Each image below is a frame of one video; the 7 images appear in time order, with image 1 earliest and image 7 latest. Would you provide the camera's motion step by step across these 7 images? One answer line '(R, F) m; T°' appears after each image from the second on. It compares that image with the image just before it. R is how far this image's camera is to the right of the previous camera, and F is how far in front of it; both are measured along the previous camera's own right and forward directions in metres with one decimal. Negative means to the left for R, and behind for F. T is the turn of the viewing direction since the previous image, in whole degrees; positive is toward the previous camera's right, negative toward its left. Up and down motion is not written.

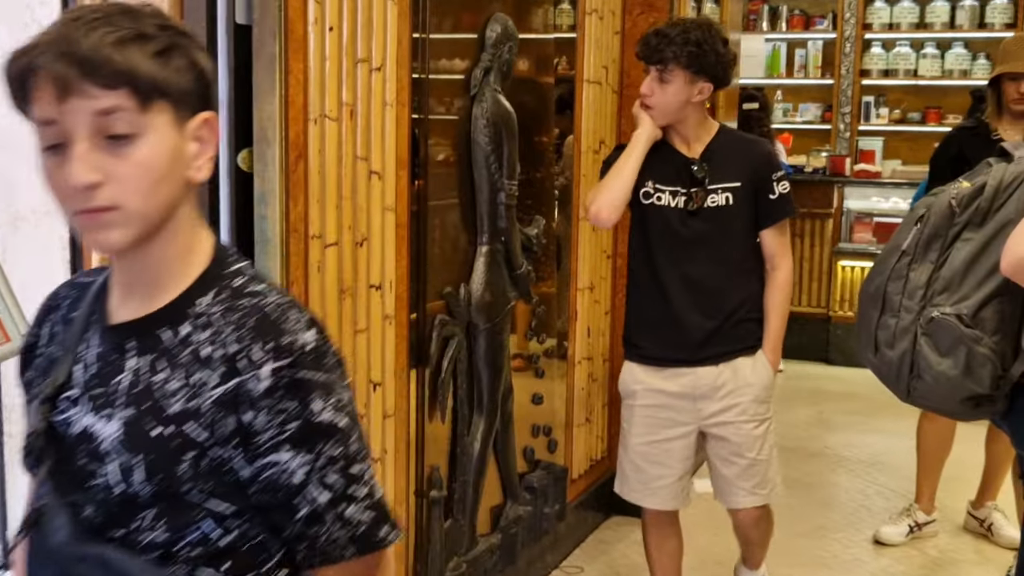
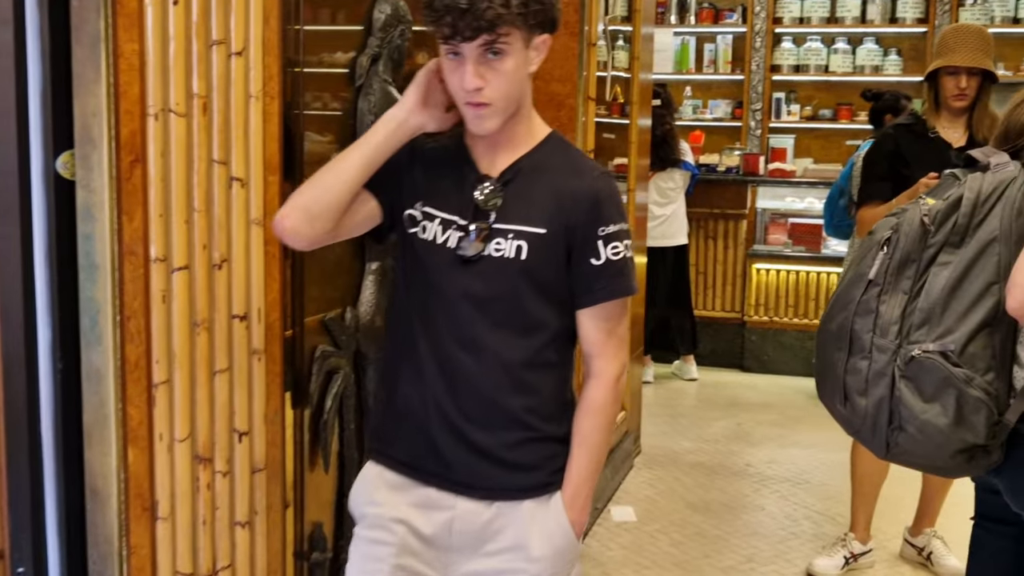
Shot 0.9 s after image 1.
(0.0, +0.3) m; +5°
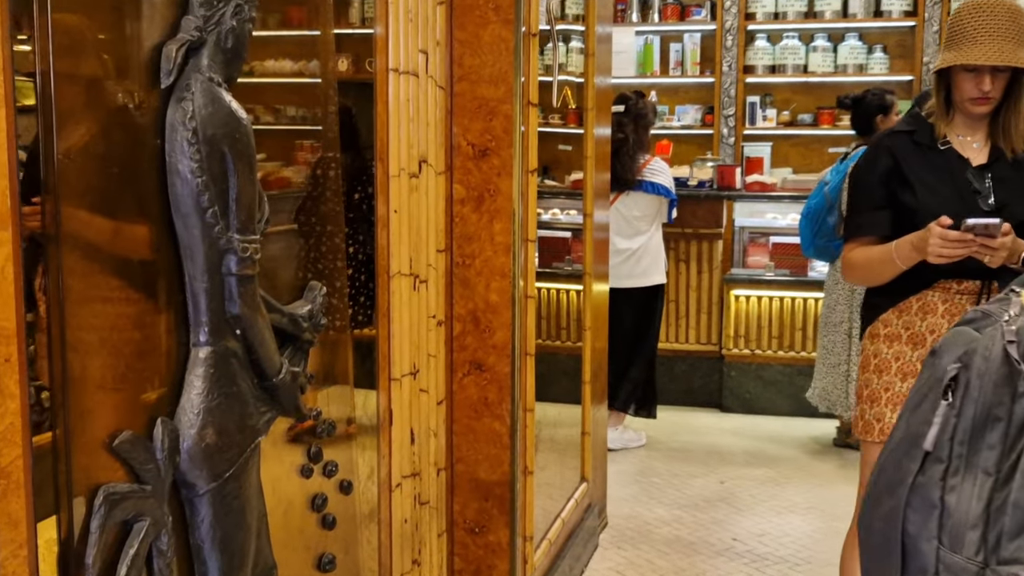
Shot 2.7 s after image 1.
(+0.1, +0.7) m; +2°
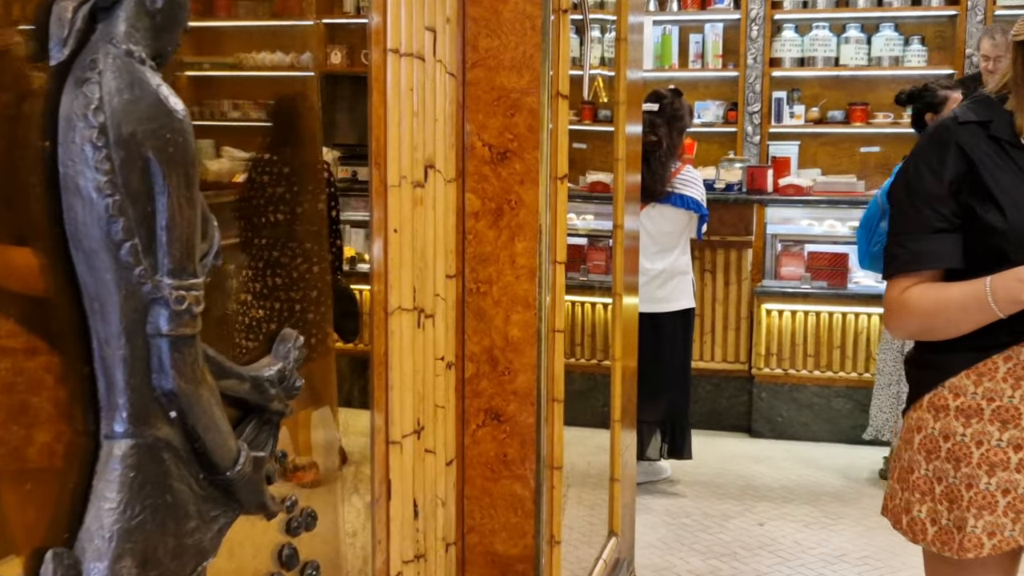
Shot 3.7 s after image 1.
(0.0, +0.5) m; 0°
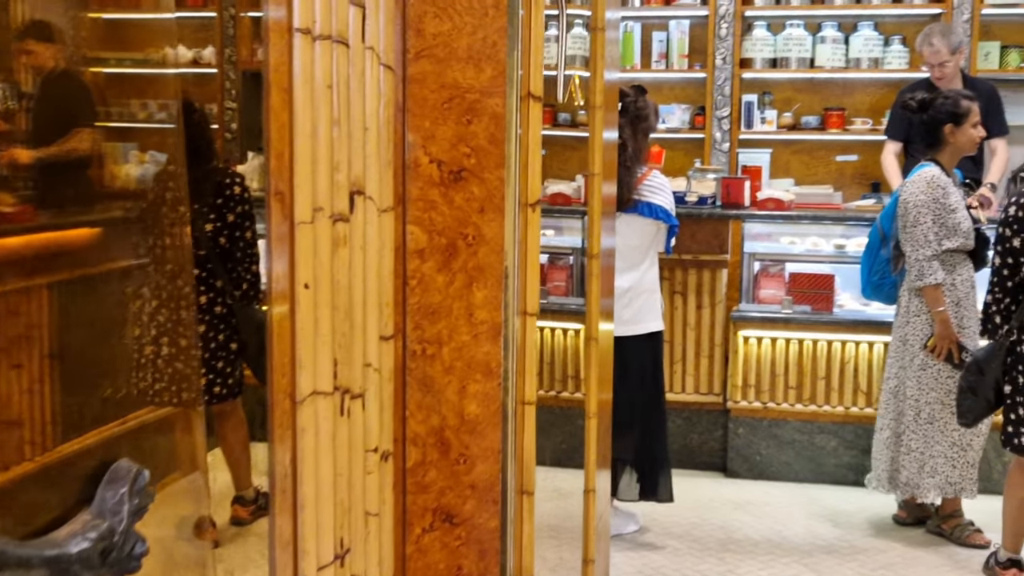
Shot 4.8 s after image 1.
(0.0, +0.5) m; +3°
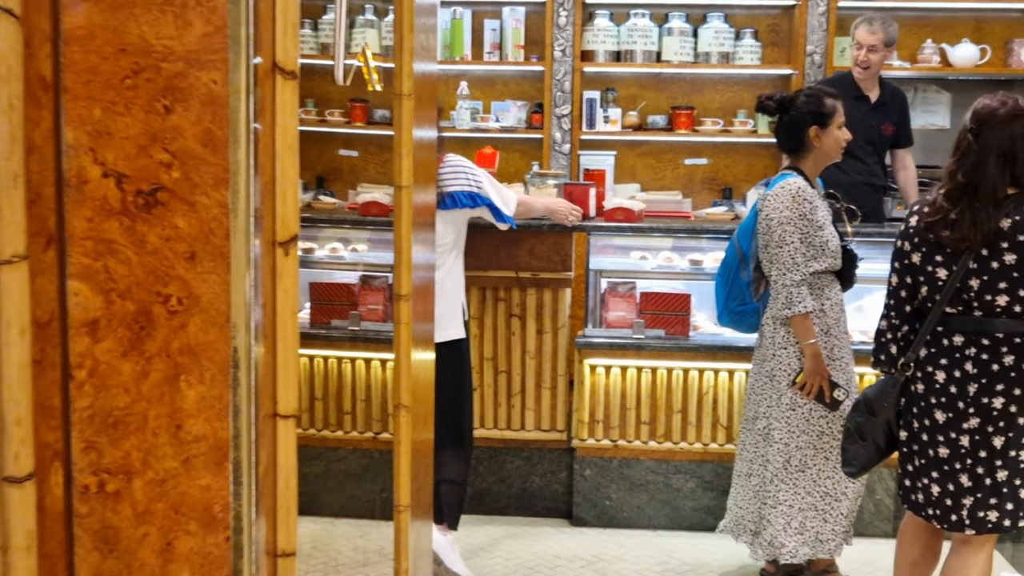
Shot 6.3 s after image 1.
(+0.1, +0.6) m; +8°
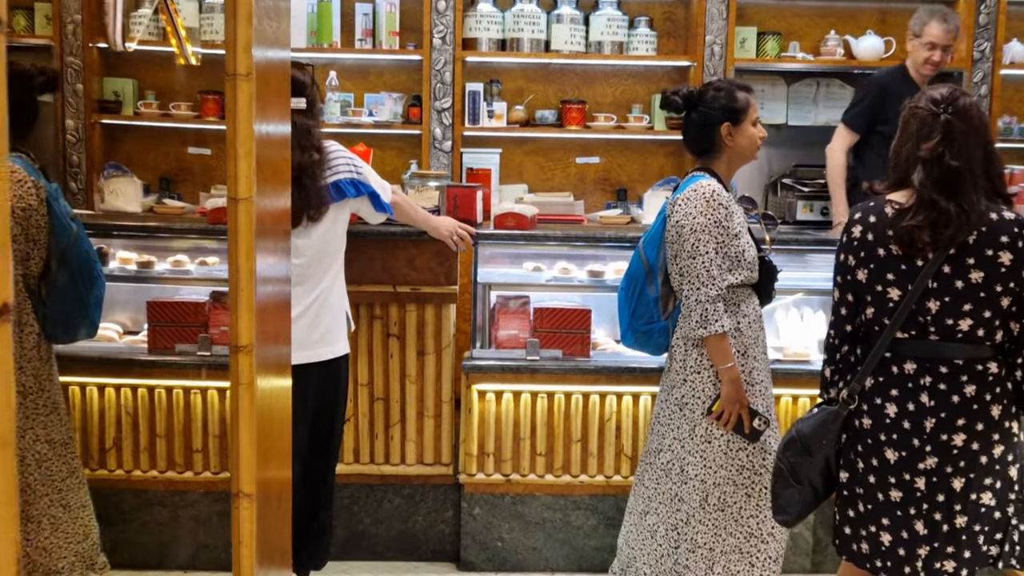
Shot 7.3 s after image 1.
(0.0, +0.4) m; +6°
